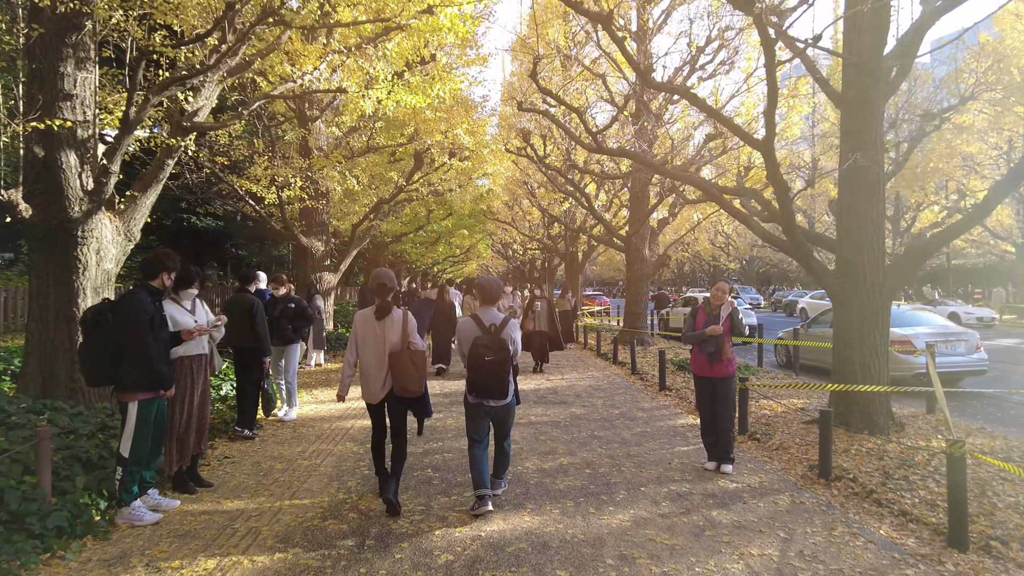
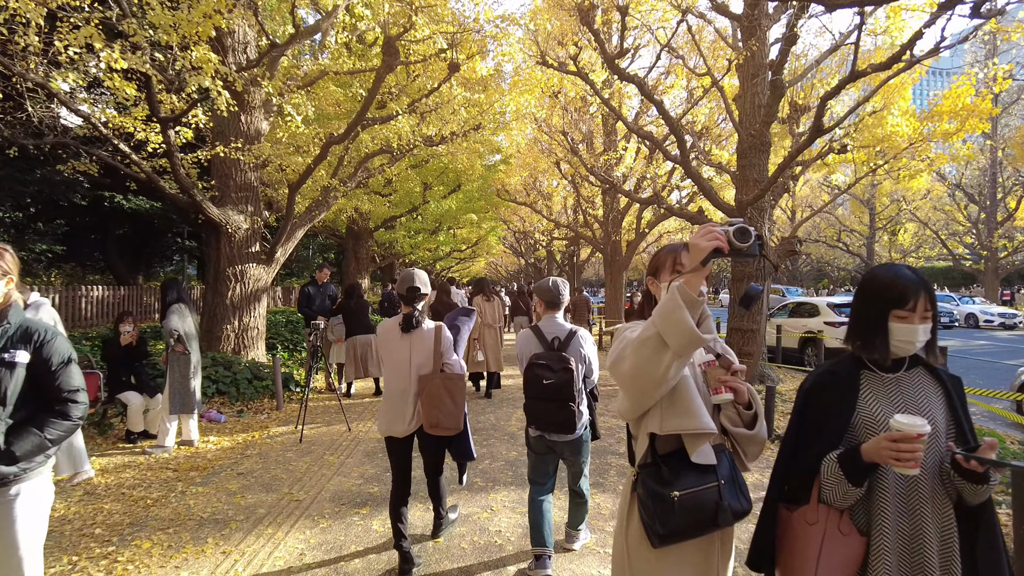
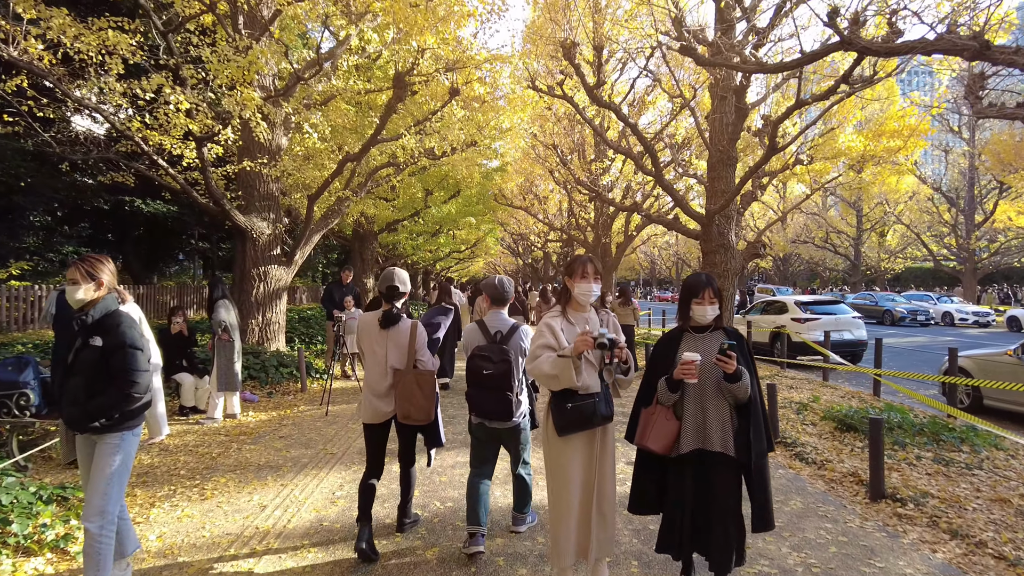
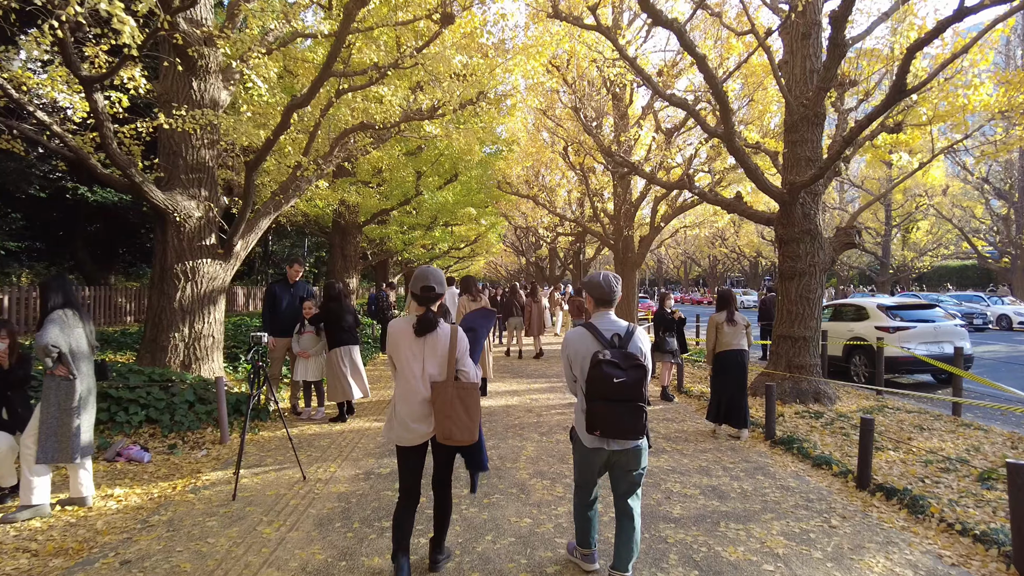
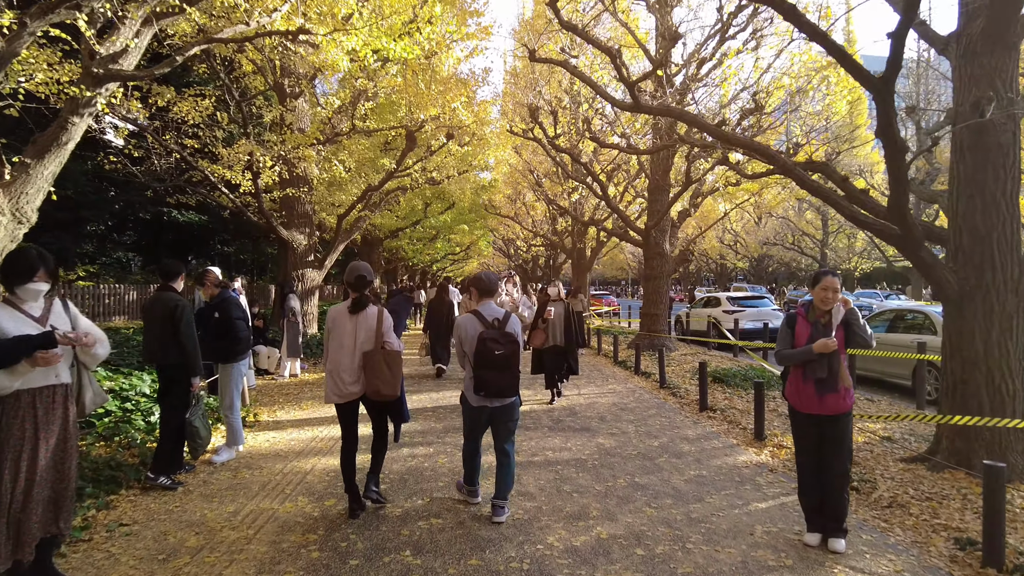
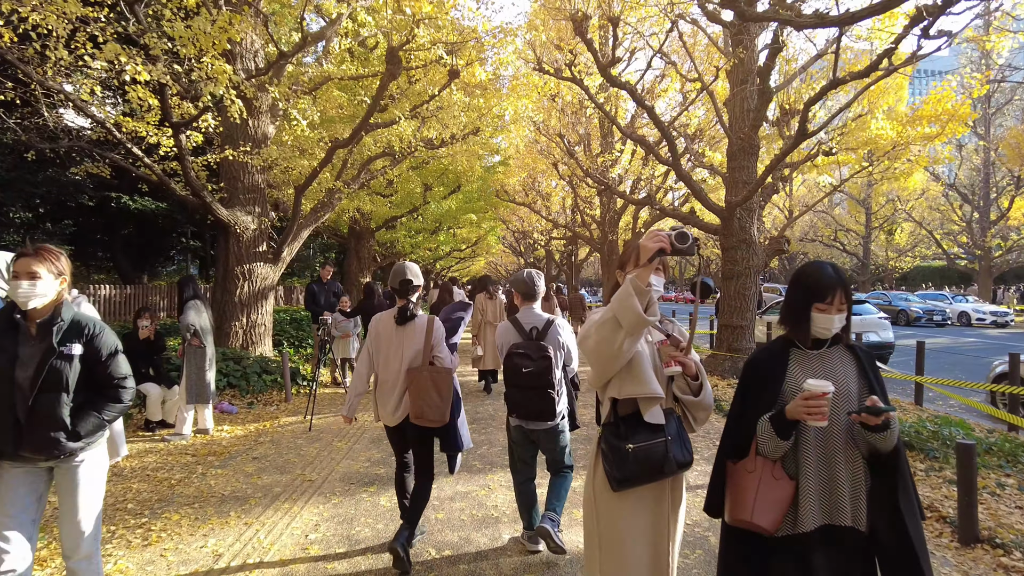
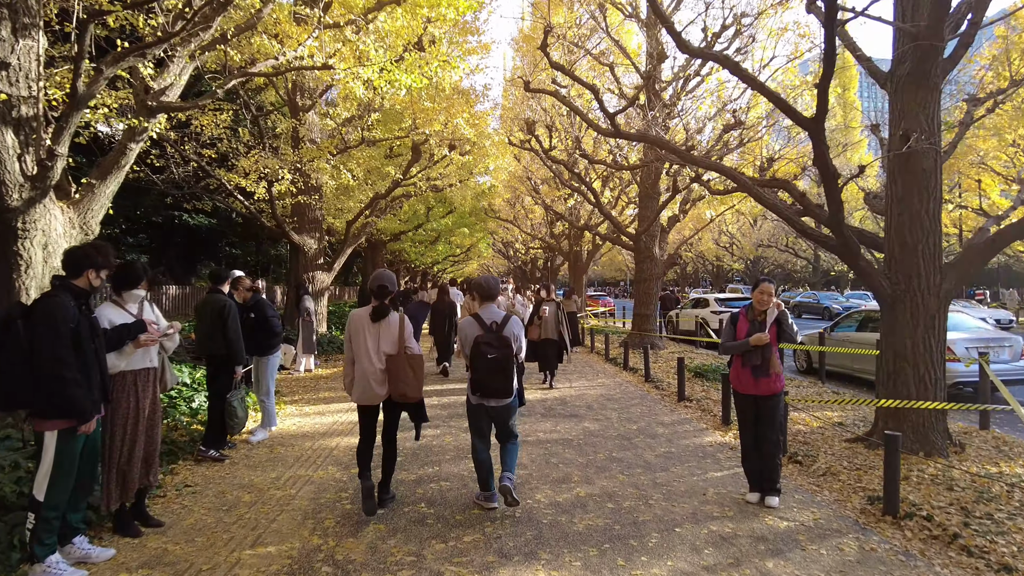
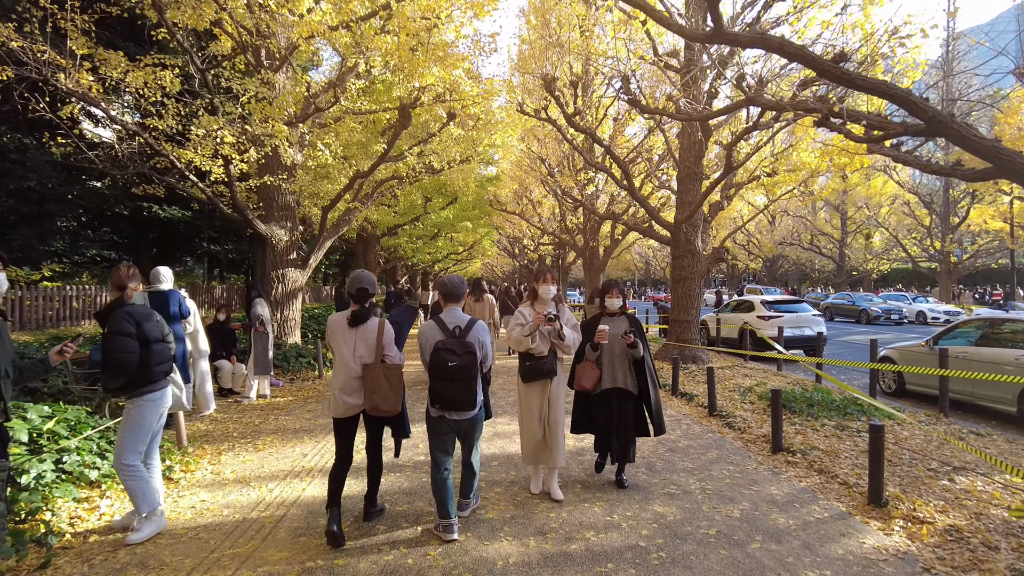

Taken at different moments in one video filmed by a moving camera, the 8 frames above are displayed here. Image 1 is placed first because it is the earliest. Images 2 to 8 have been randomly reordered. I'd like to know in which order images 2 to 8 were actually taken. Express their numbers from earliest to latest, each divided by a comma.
7, 5, 8, 3, 6, 2, 4
